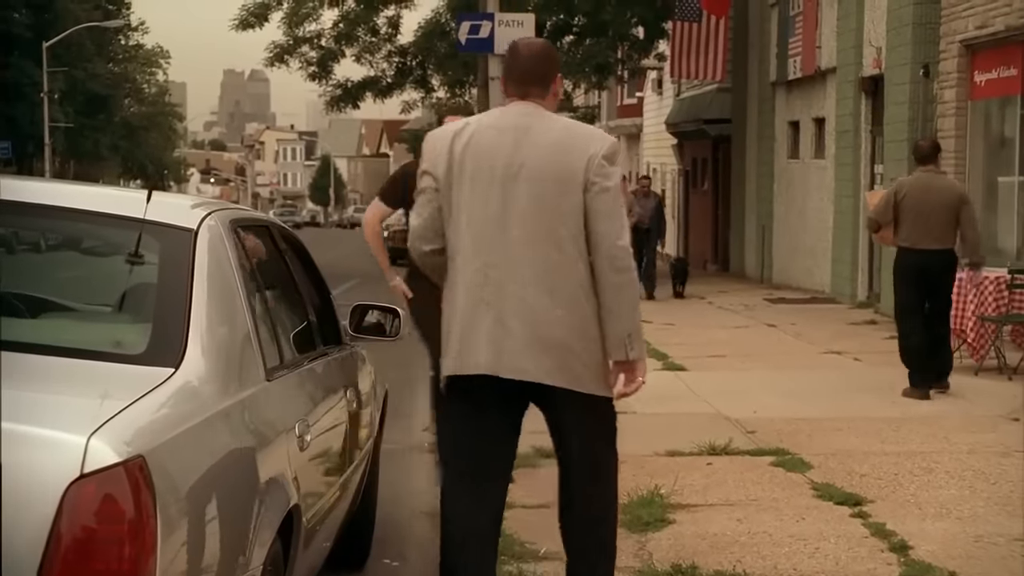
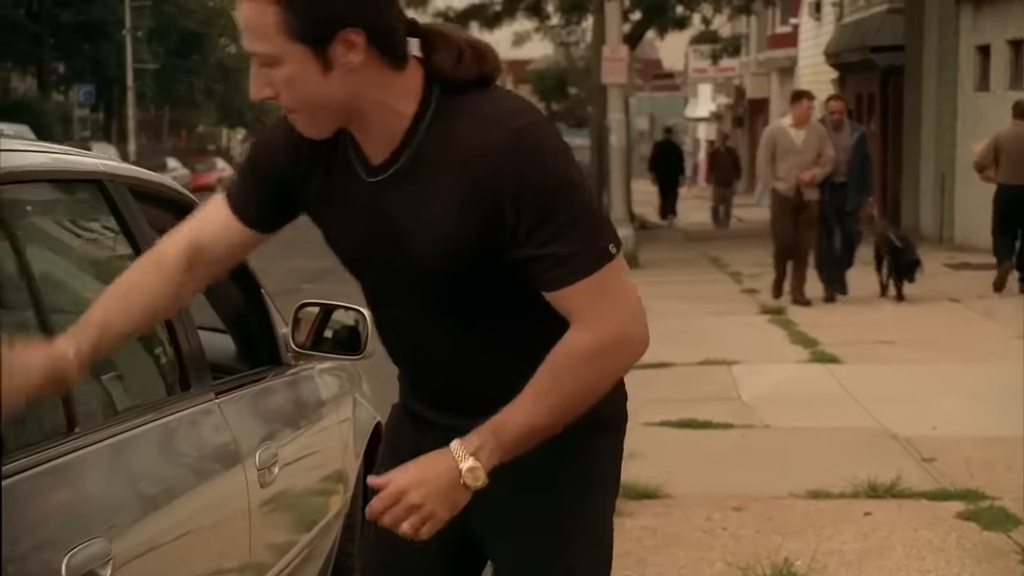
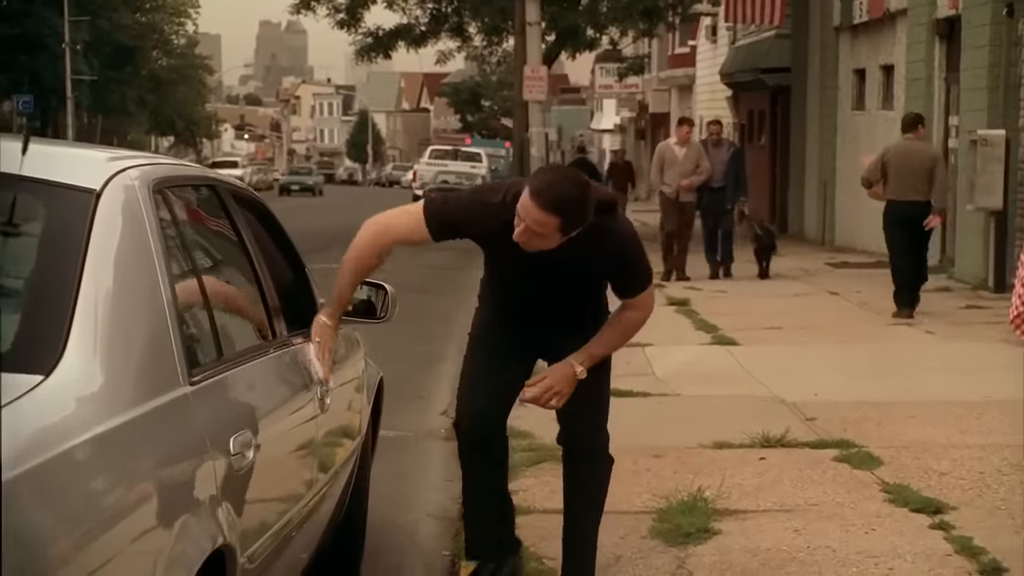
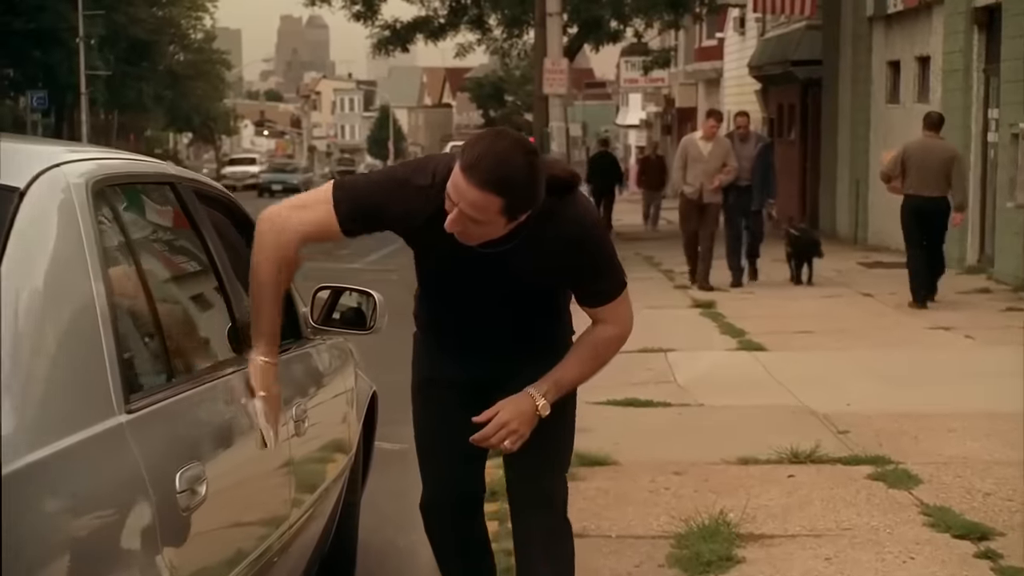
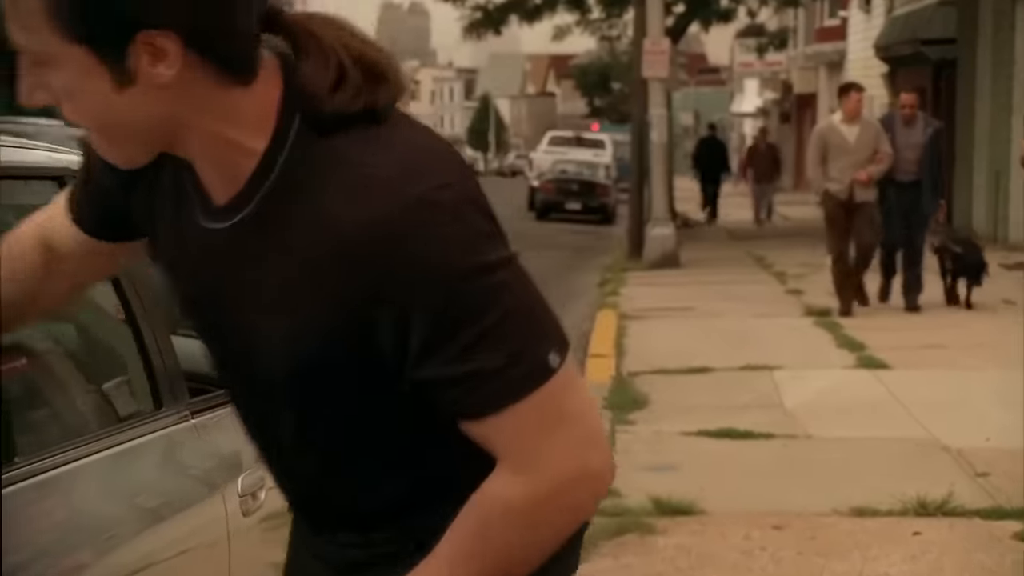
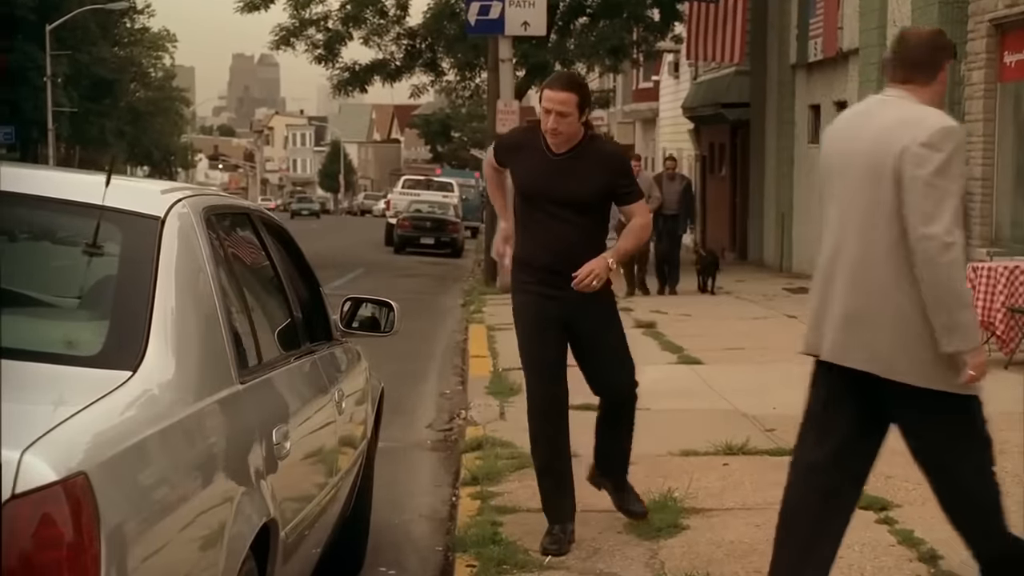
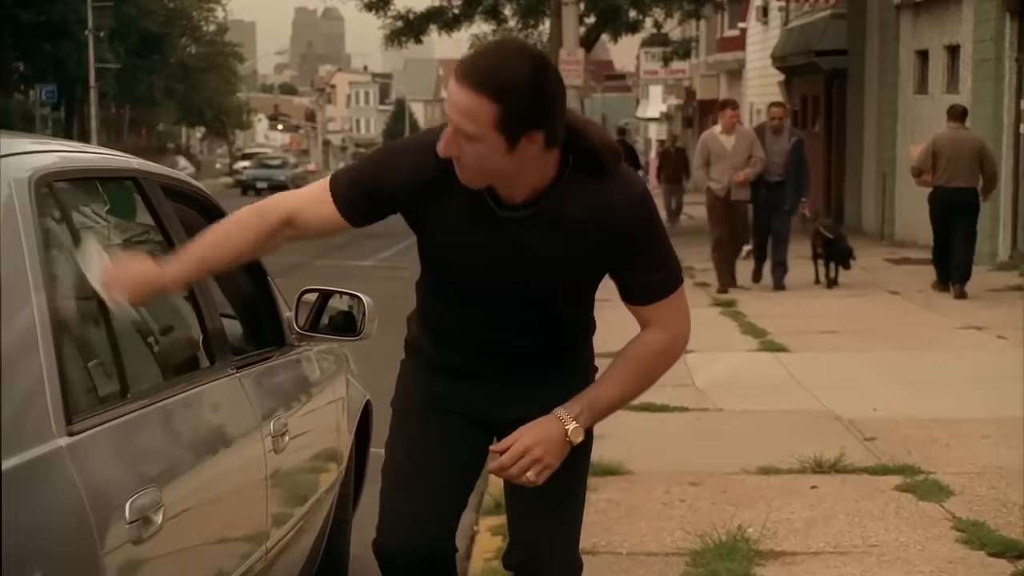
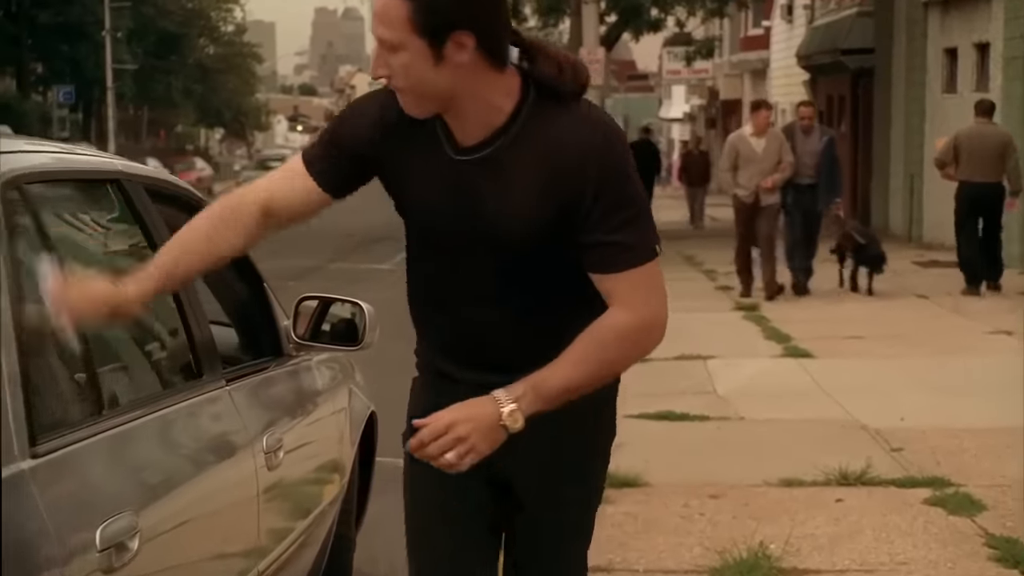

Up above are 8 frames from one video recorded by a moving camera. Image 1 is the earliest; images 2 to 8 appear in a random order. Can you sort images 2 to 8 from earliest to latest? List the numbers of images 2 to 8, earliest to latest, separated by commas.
6, 3, 4, 7, 8, 2, 5
